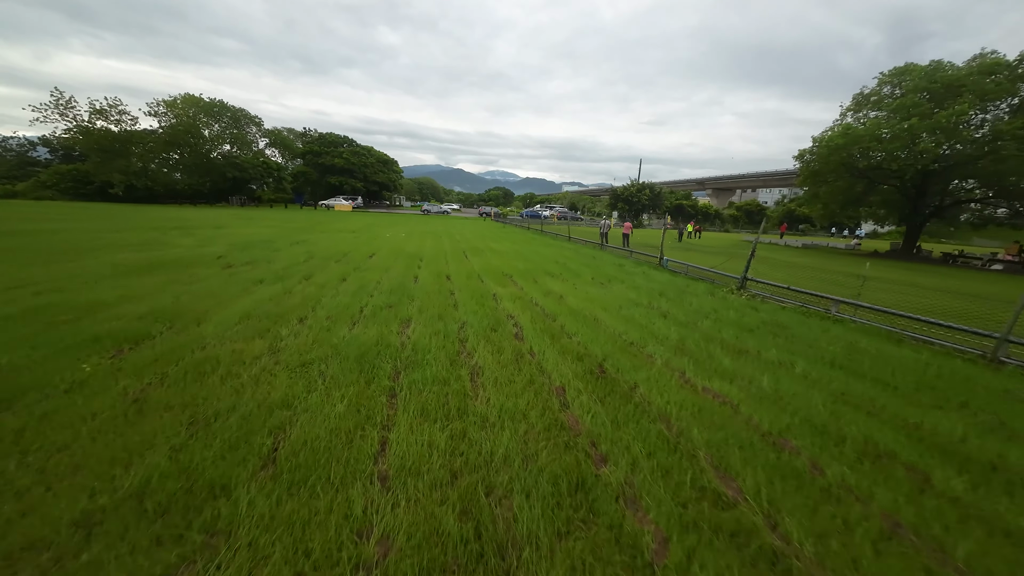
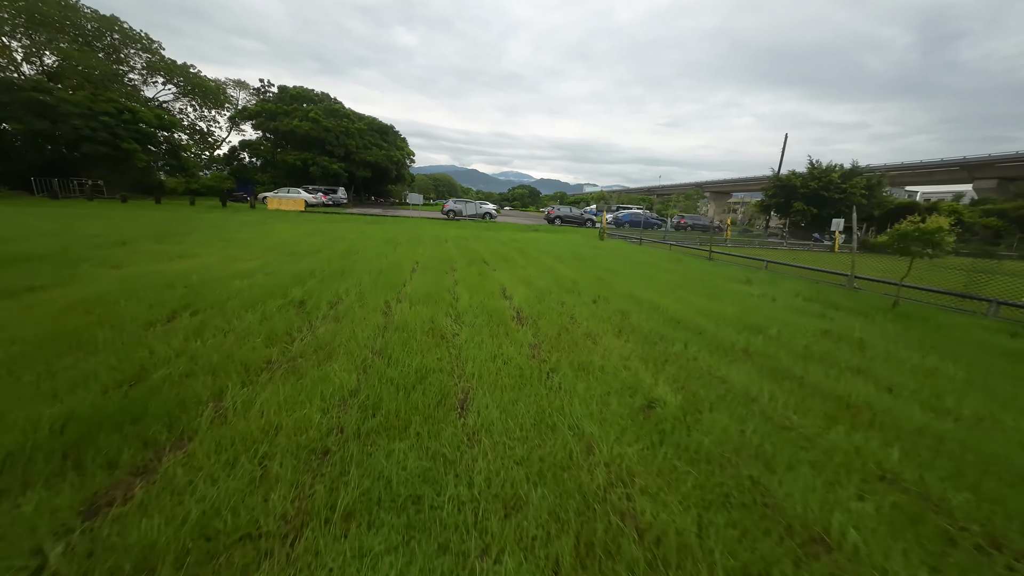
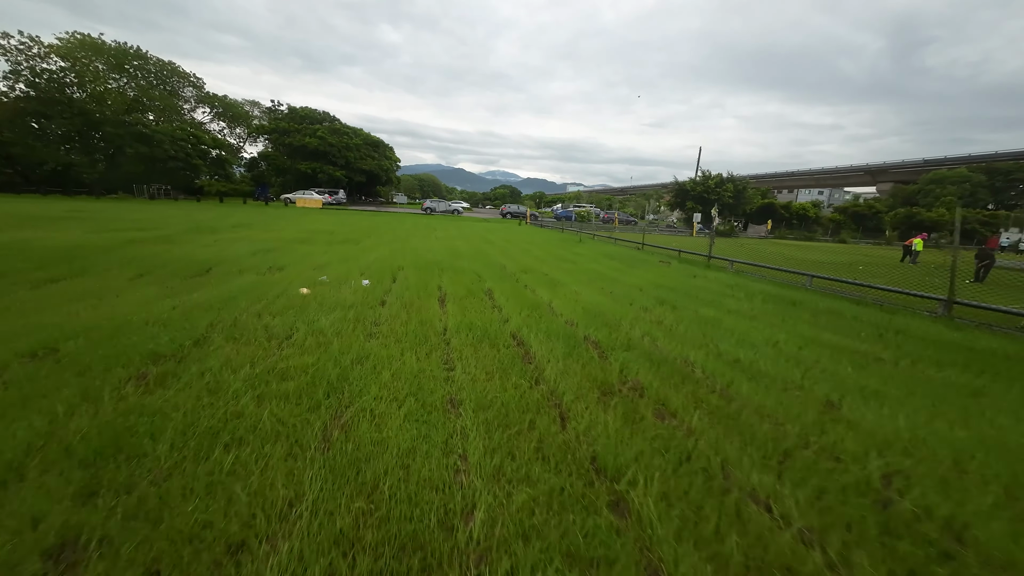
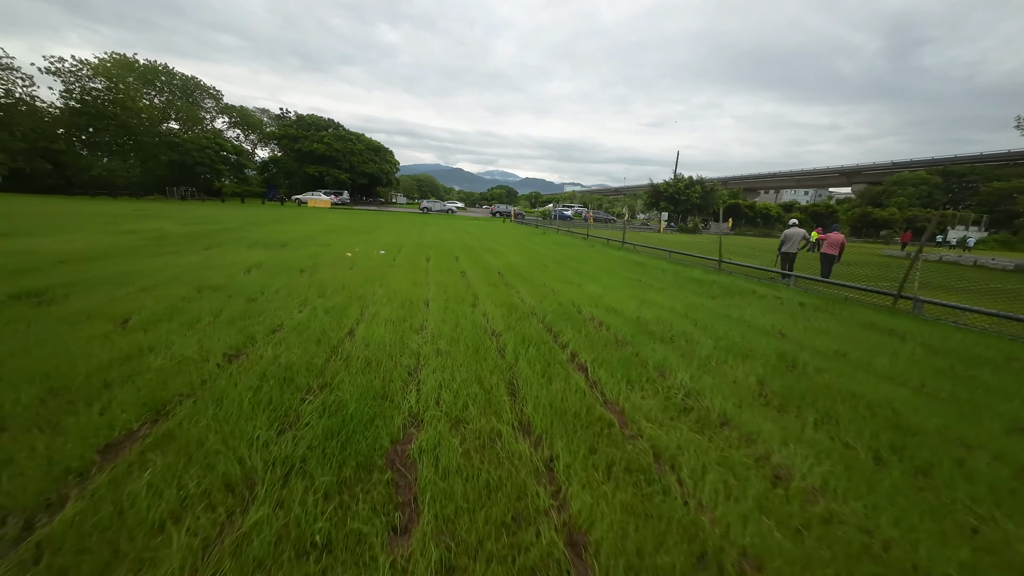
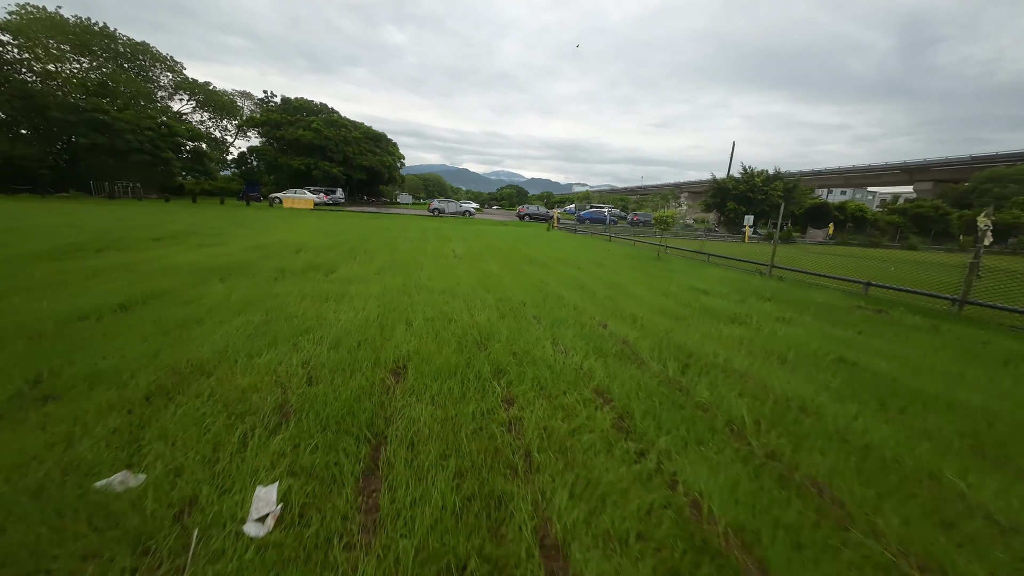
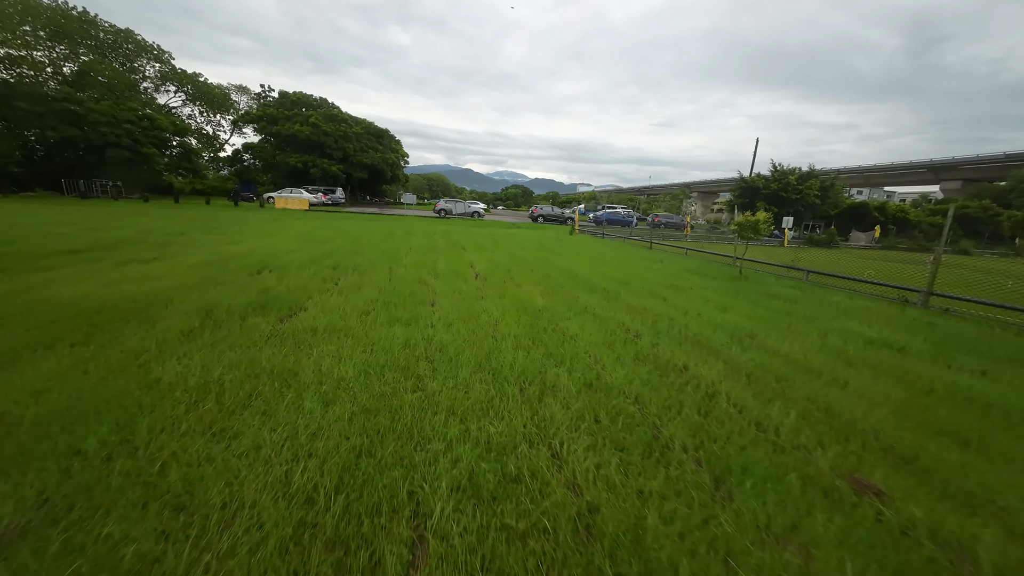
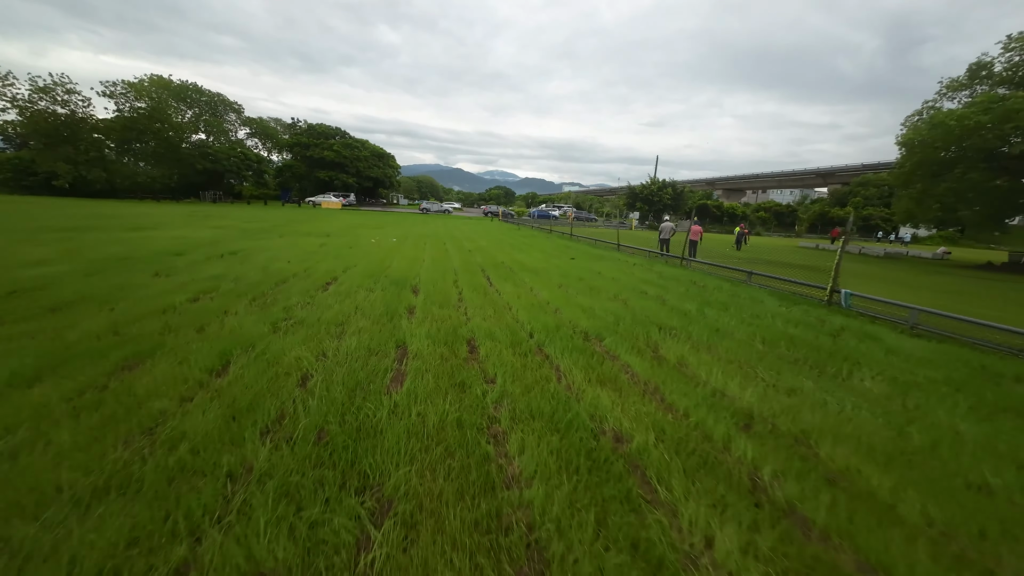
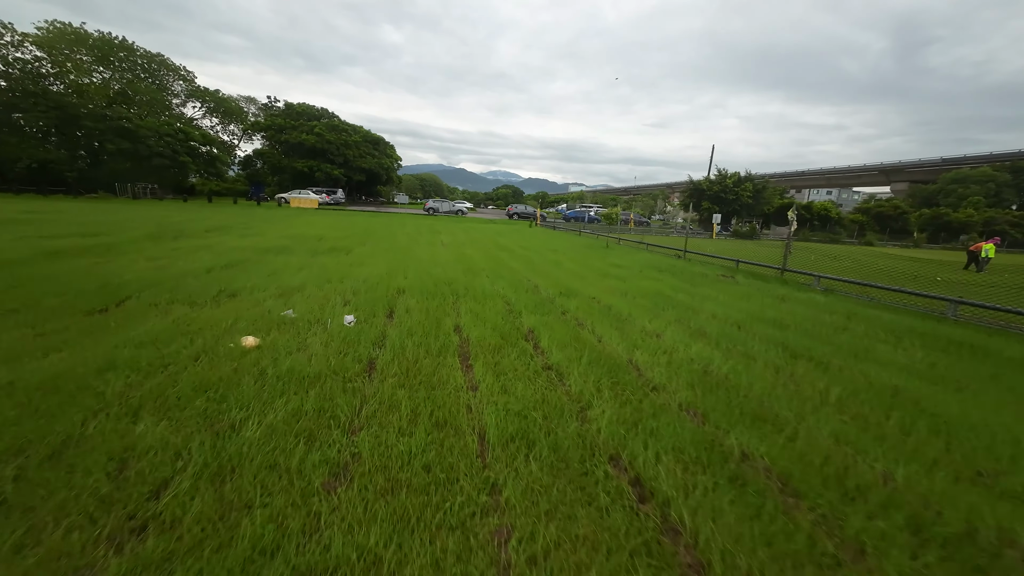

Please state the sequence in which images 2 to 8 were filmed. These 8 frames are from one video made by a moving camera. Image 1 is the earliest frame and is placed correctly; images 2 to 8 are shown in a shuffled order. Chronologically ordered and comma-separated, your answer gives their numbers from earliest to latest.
7, 4, 3, 8, 5, 6, 2
